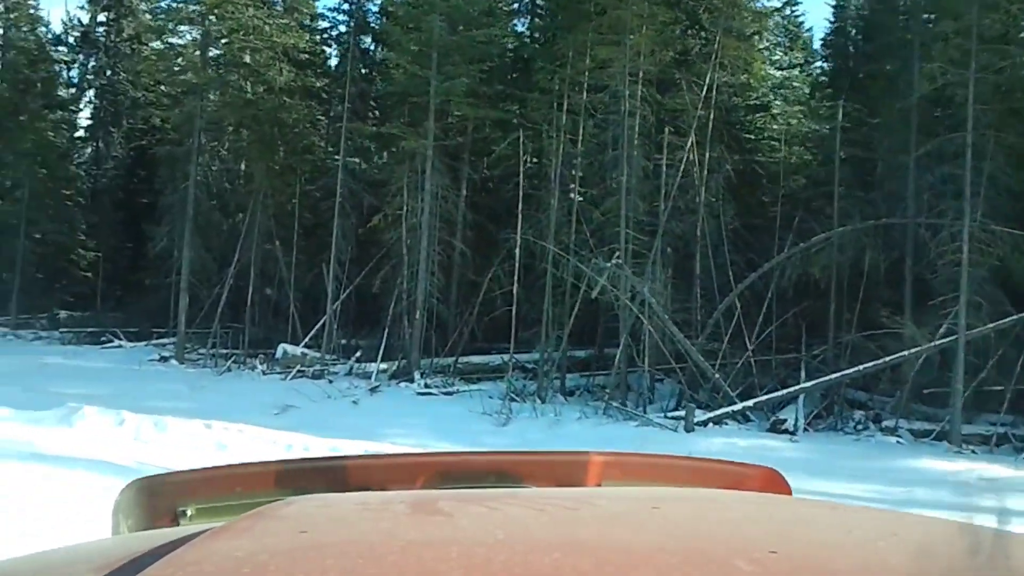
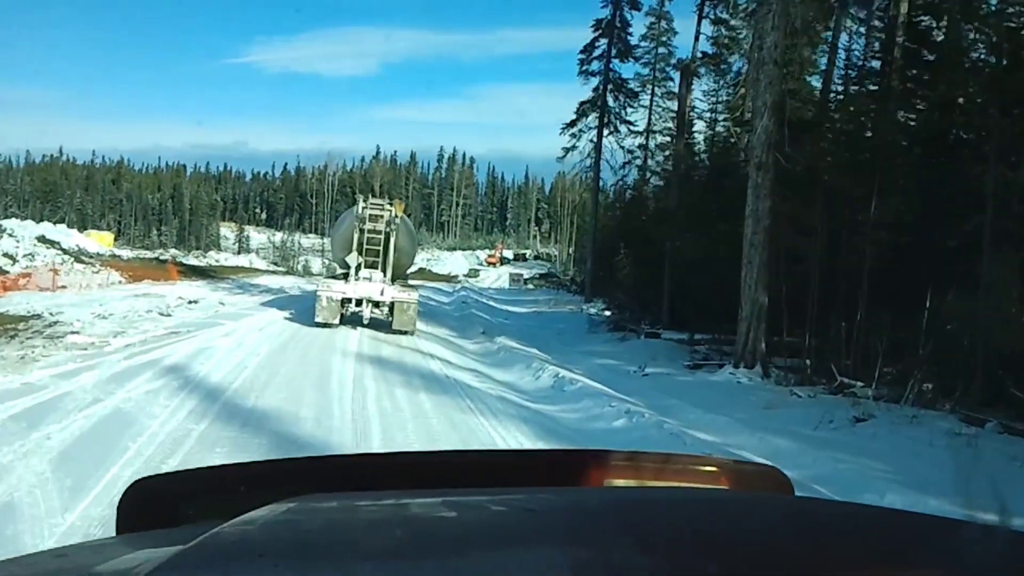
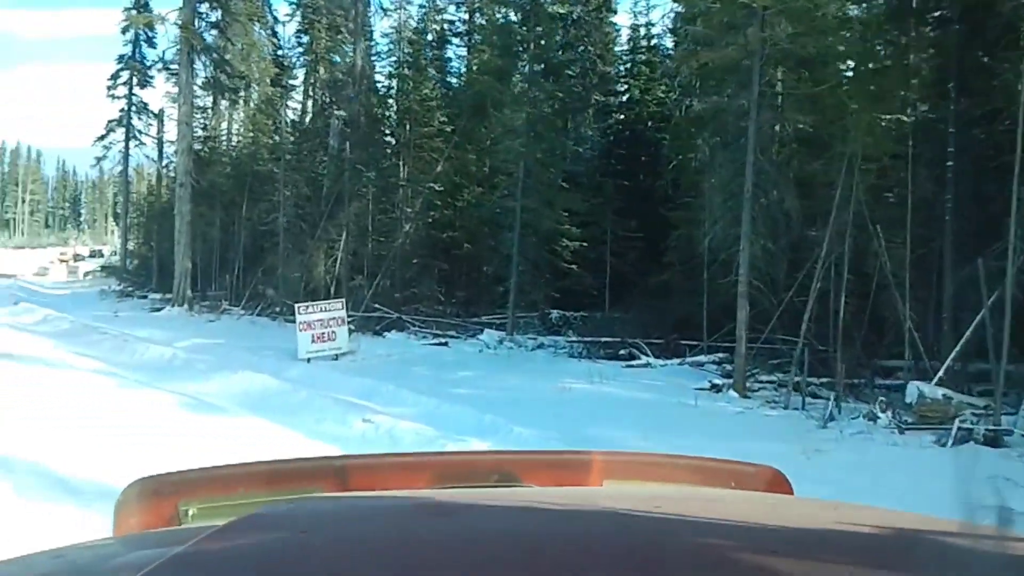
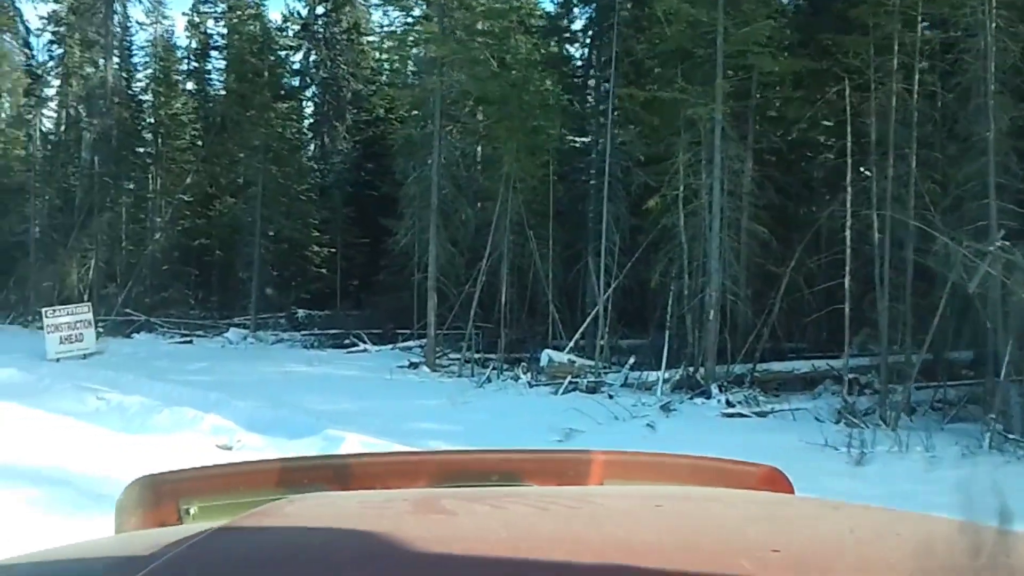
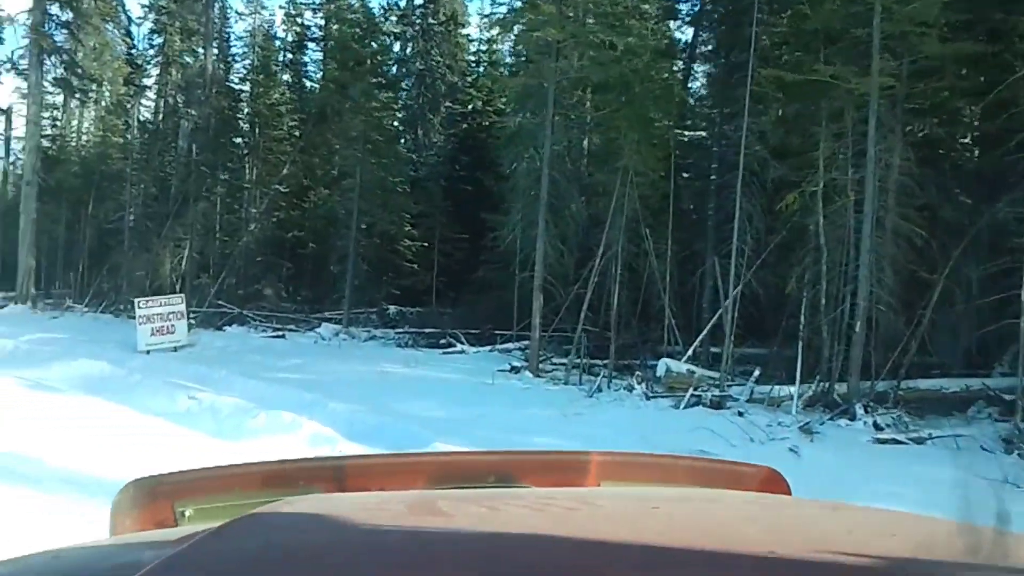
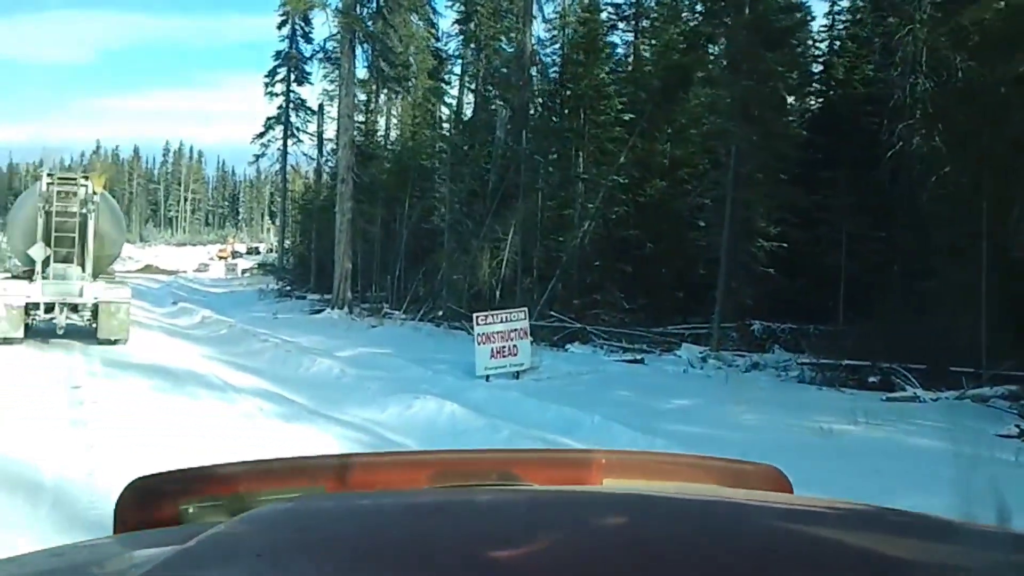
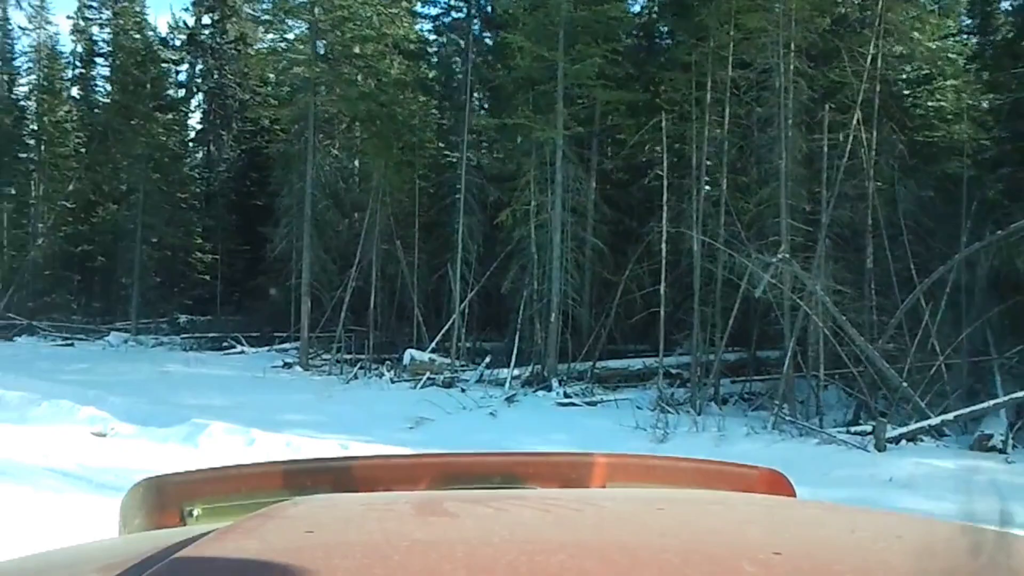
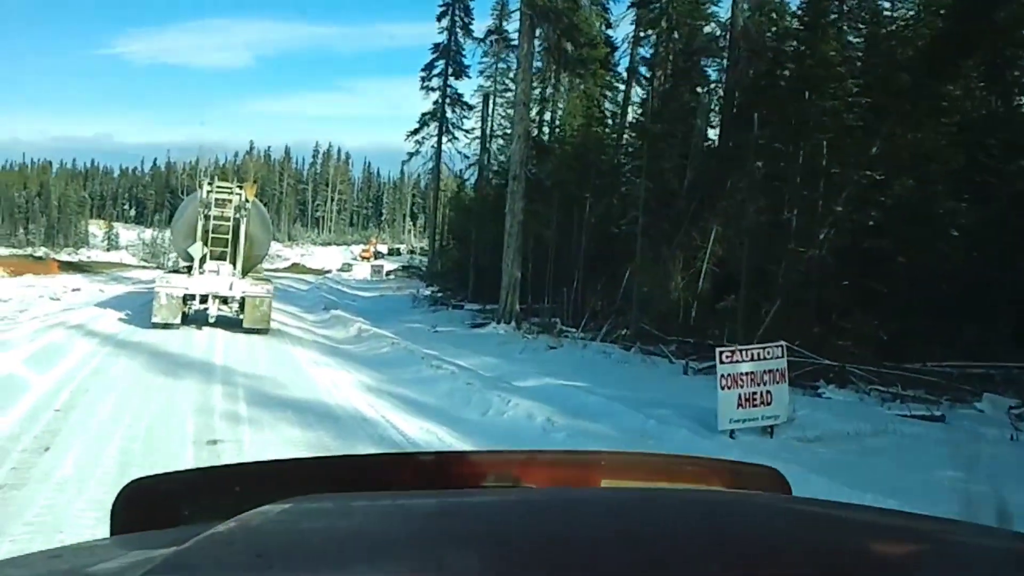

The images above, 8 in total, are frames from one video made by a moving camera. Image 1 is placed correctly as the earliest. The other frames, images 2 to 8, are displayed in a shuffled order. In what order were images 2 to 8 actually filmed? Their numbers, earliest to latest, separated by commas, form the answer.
7, 4, 5, 3, 6, 8, 2
